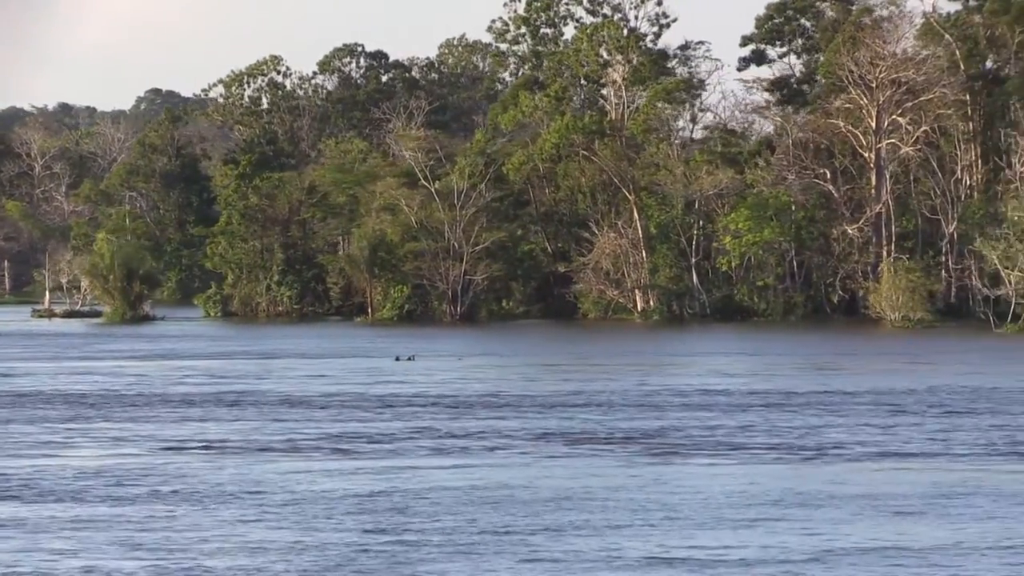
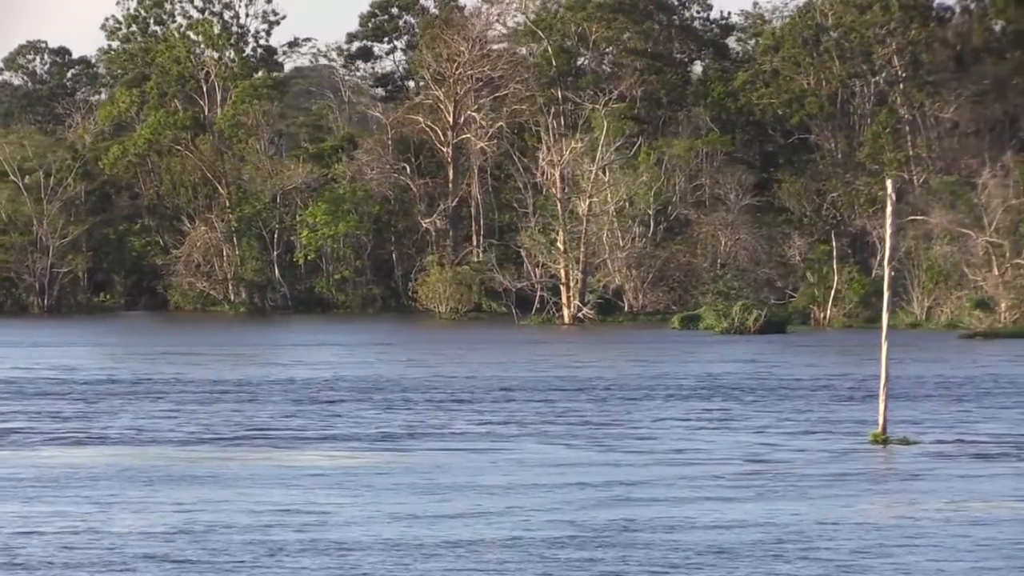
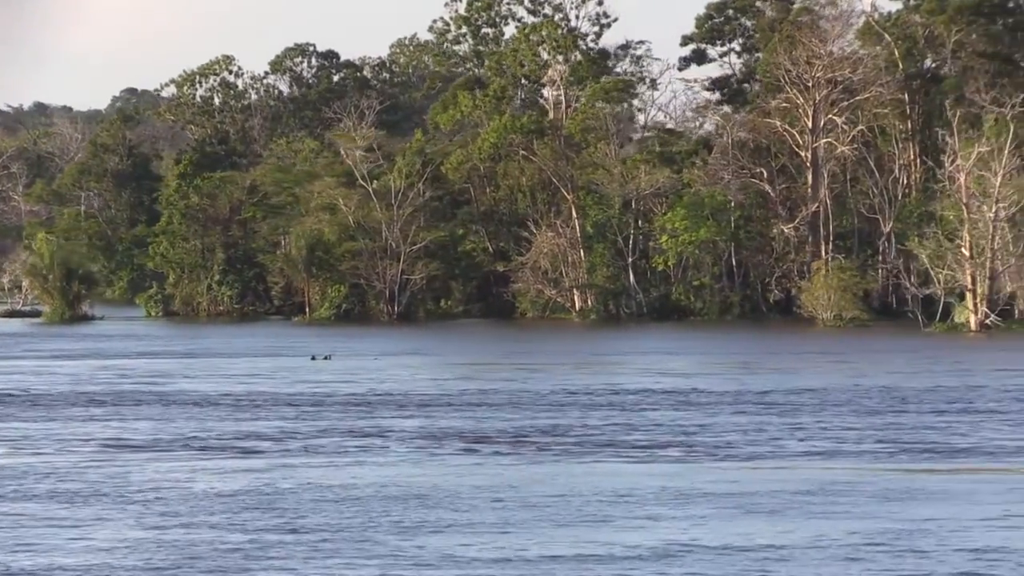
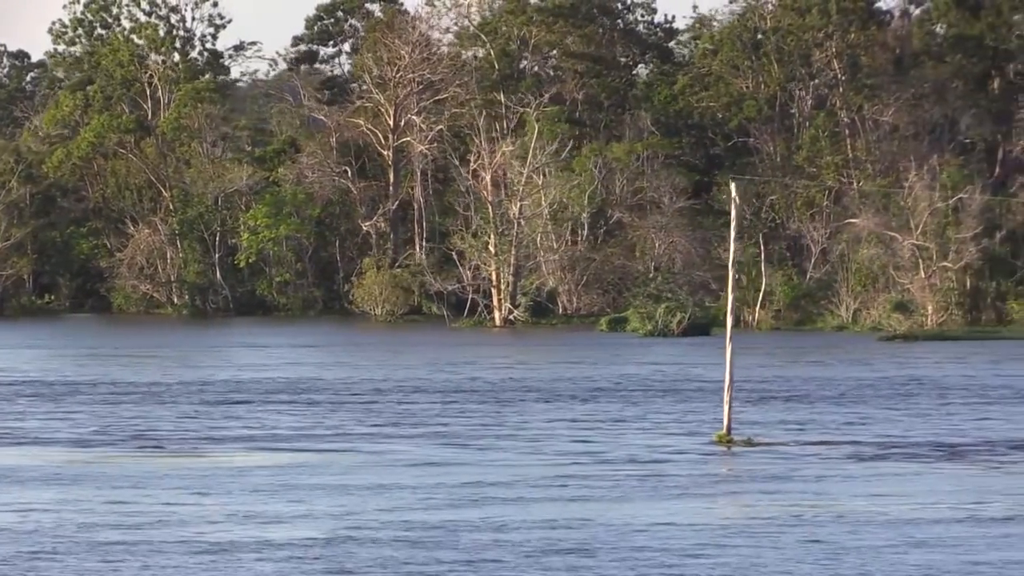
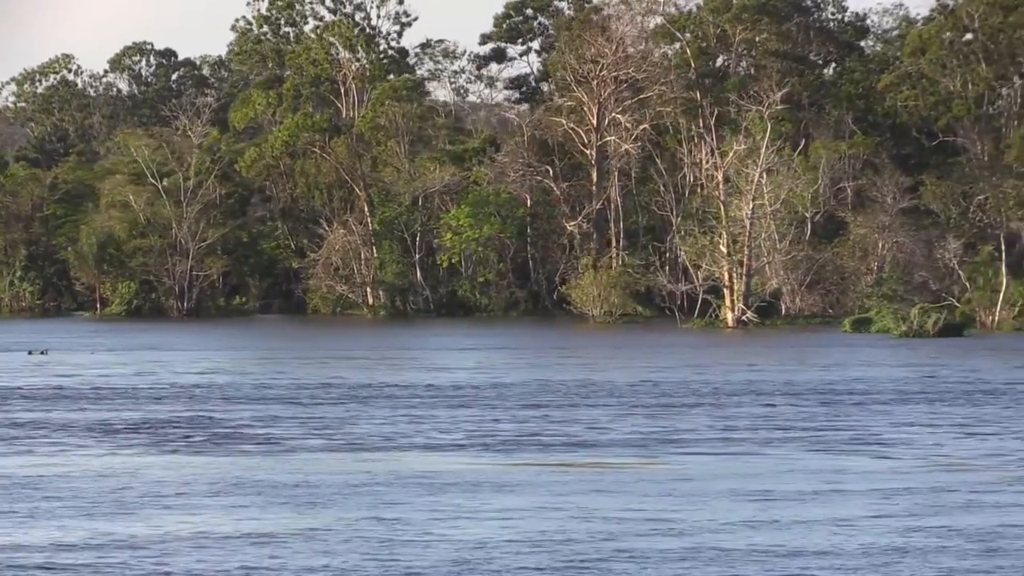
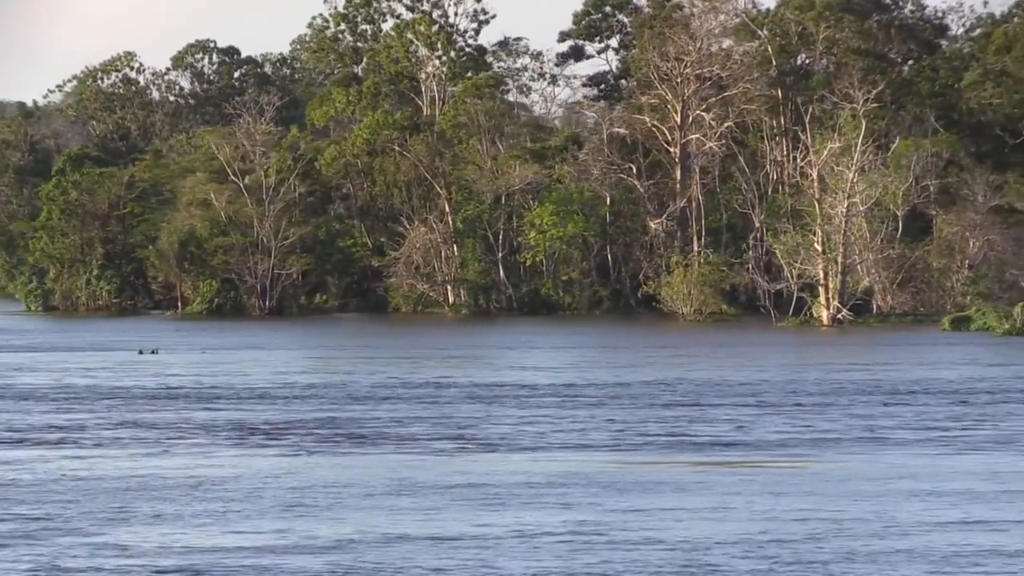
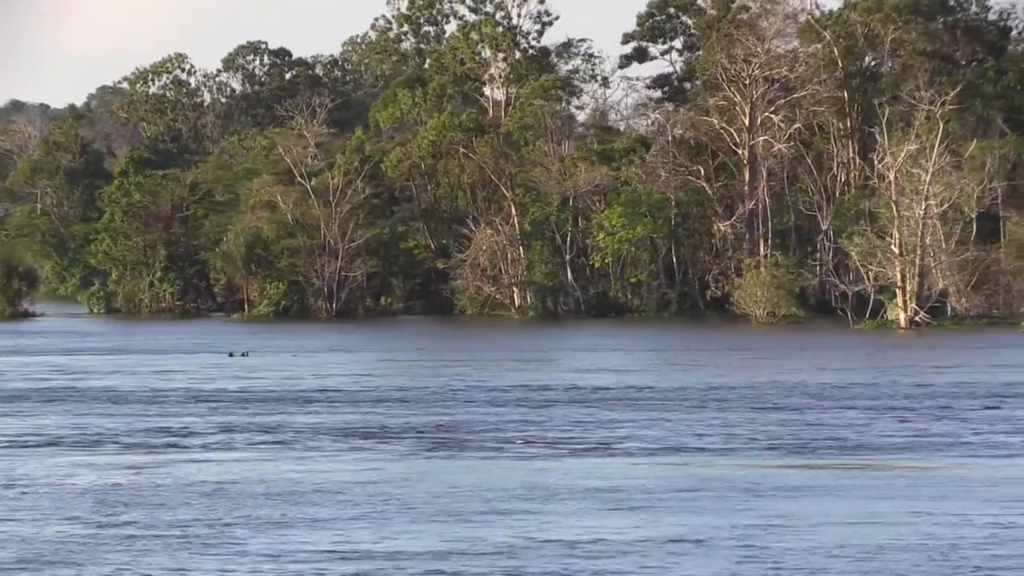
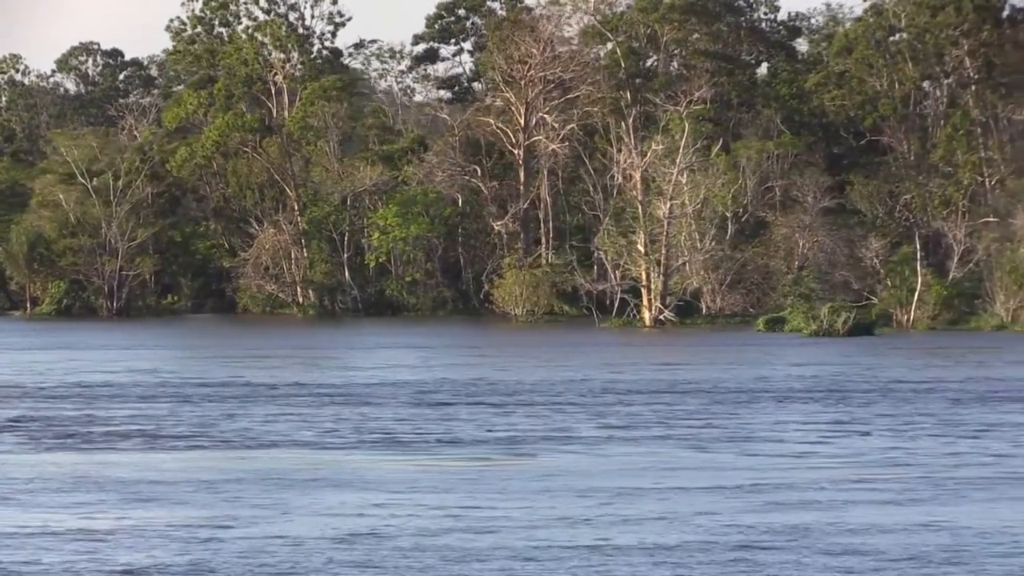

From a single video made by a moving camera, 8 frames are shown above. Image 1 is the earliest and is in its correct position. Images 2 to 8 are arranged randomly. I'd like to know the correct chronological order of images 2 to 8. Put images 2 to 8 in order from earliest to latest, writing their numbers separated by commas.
3, 7, 6, 5, 8, 2, 4
